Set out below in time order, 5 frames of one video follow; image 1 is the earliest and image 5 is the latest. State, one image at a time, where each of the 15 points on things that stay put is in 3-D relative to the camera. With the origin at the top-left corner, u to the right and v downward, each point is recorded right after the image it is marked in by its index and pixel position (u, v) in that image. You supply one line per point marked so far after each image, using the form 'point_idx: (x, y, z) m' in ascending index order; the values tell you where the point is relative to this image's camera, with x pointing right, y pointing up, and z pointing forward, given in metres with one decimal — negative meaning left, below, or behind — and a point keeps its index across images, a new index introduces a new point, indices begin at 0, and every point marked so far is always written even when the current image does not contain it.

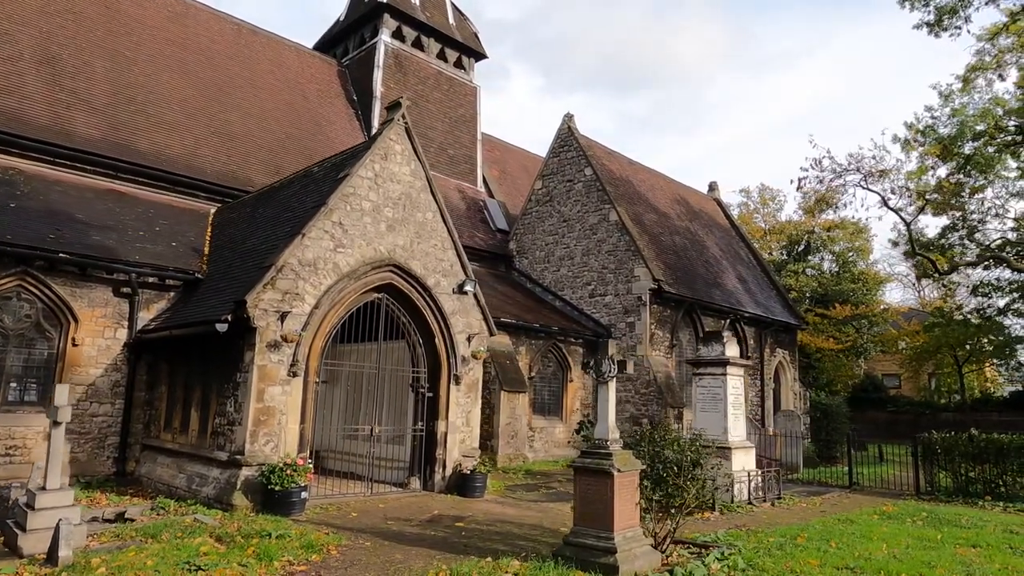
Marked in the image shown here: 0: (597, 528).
0: (+0.7, -2.1, +5.9) m
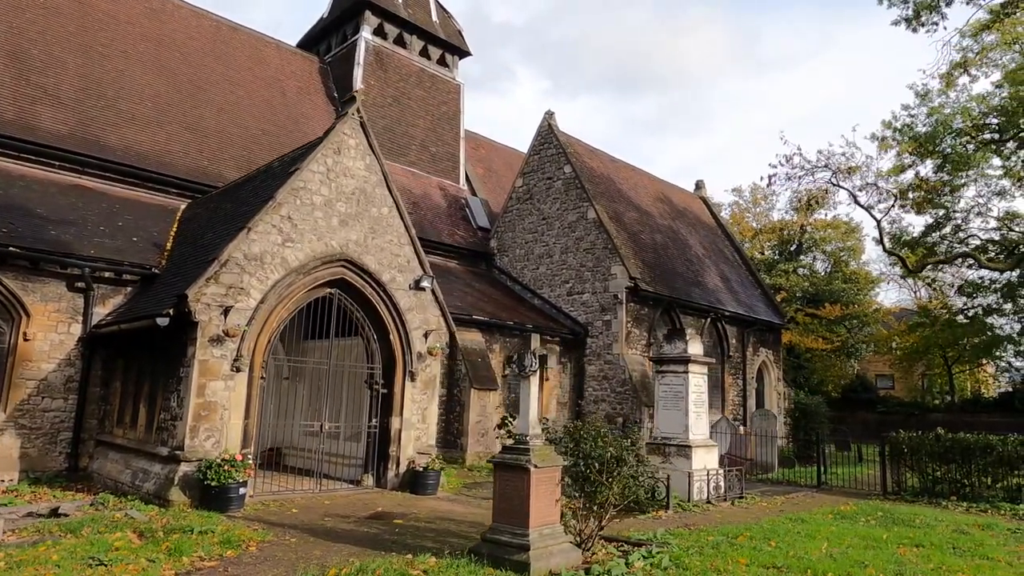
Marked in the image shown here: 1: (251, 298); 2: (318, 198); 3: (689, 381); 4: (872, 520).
0: (0.0, -2.0, +5.8) m
1: (-3.5, -0.1, +9.0) m
2: (-2.9, +1.3, +9.8) m
3: (+3.1, -1.6, +11.5) m
4: (+5.0, -3.2, +9.3) m
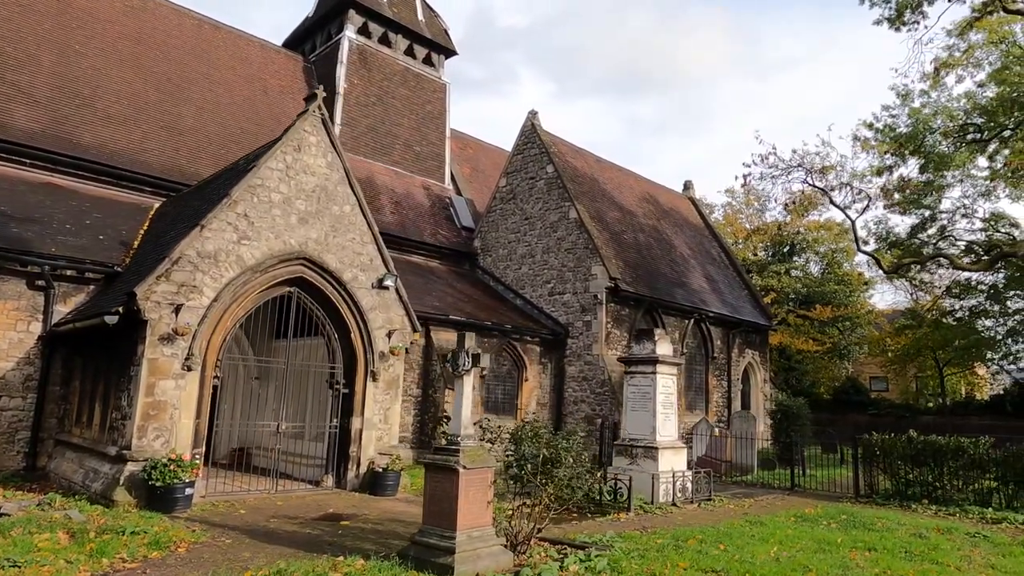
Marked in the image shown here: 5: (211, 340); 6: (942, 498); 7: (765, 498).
0: (-0.6, -2.0, +5.6) m
1: (-4.1, -0.1, +8.9) m
2: (-3.4, +1.3, +9.7) m
3: (+2.5, -1.6, +11.4) m
4: (+4.4, -3.2, +9.2) m
5: (-4.1, -0.7, +9.0) m
6: (+7.4, -3.6, +11.6) m
7: (+4.5, -3.8, +12.0) m
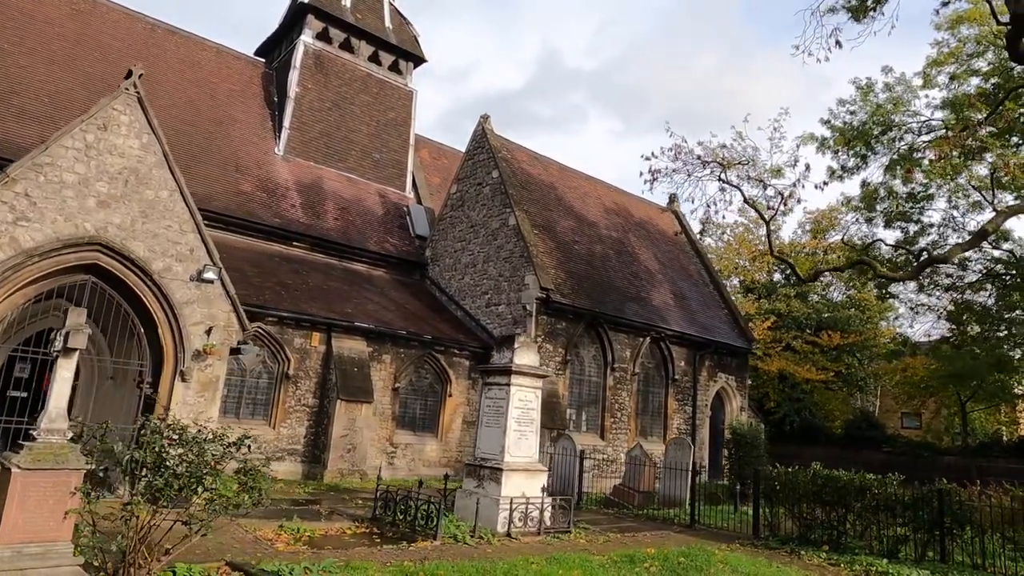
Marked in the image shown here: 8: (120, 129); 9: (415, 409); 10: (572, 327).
0: (-3.6, -1.7, +4.6) m
1: (-6.8, +0.1, +8.2) m
2: (-6.0, +1.5, +9.1) m
3: (0.0, -1.6, +10.1) m
4: (+1.6, -3.2, +7.7) m
5: (-6.7, -0.5, +8.4) m
6: (+4.9, -3.7, +9.8) m
7: (+2.0, -3.8, +10.4) m
8: (-5.6, +2.3, +9.5) m
9: (-2.4, -3.0, +16.5) m
10: (+1.6, -1.0, +17.5) m
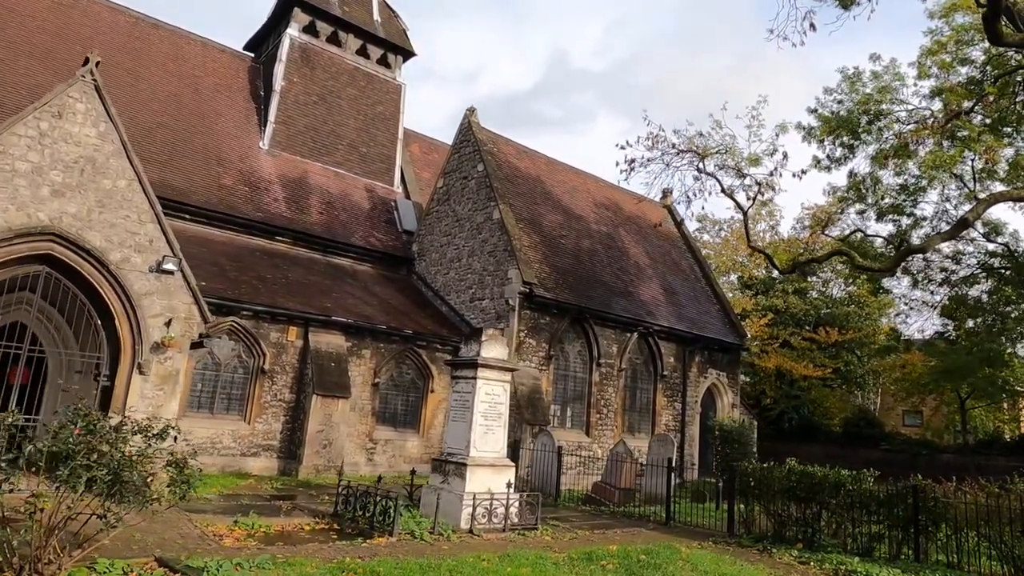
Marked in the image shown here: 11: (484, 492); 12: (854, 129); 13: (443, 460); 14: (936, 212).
0: (-4.2, -1.6, +4.4) m
1: (-7.3, +0.2, +8.1) m
2: (-6.5, +1.6, +8.9) m
3: (-0.5, -1.5, +9.9) m
4: (+1.1, -3.1, +7.4) m
5: (-7.3, -0.4, +8.2) m
6: (+4.4, -3.6, +9.5) m
7: (+1.5, -3.7, +10.2) m
8: (-6.1, +2.4, +9.4) m
9: (-2.8, -2.8, +16.3) m
10: (+1.1, -0.9, +17.3) m
11: (-0.4, -2.9, +9.5) m
12: (+7.6, +3.5, +14.8) m
13: (-1.0, -2.5, +10.0) m
14: (+11.0, +2.0, +17.4) m
